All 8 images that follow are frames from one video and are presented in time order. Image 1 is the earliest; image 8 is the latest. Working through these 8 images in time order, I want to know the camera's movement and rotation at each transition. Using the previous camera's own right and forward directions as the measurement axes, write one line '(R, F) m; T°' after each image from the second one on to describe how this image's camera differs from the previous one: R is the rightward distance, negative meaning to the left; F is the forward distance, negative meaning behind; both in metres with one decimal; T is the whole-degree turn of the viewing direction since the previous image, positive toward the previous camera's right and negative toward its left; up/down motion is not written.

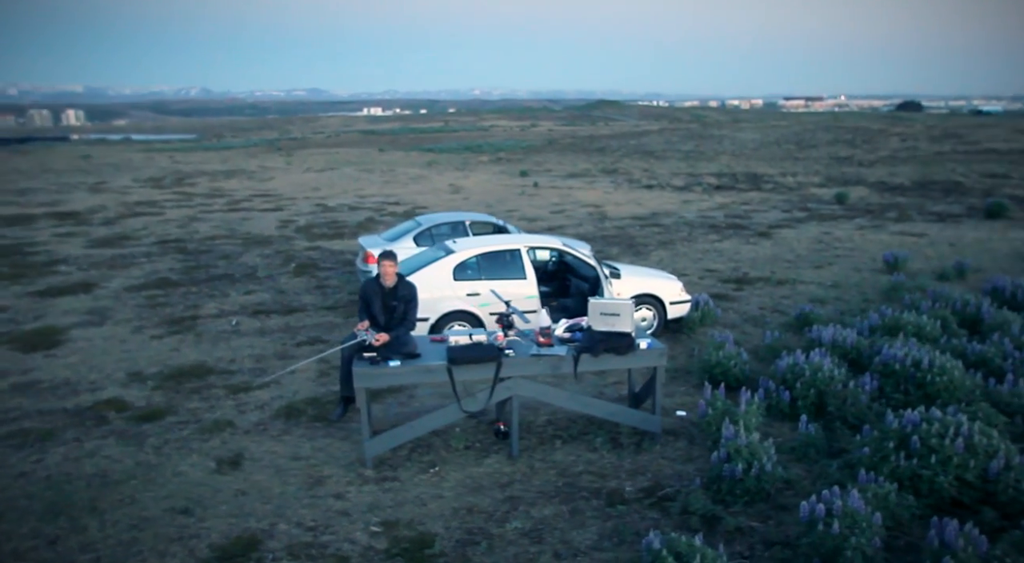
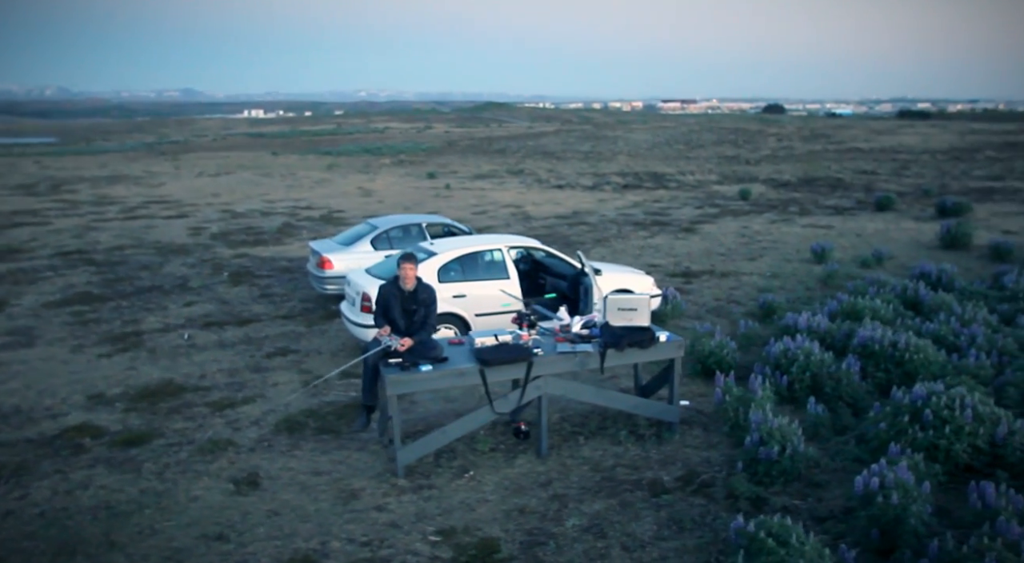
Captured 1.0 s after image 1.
(-1.0, +0.1) m; +8°
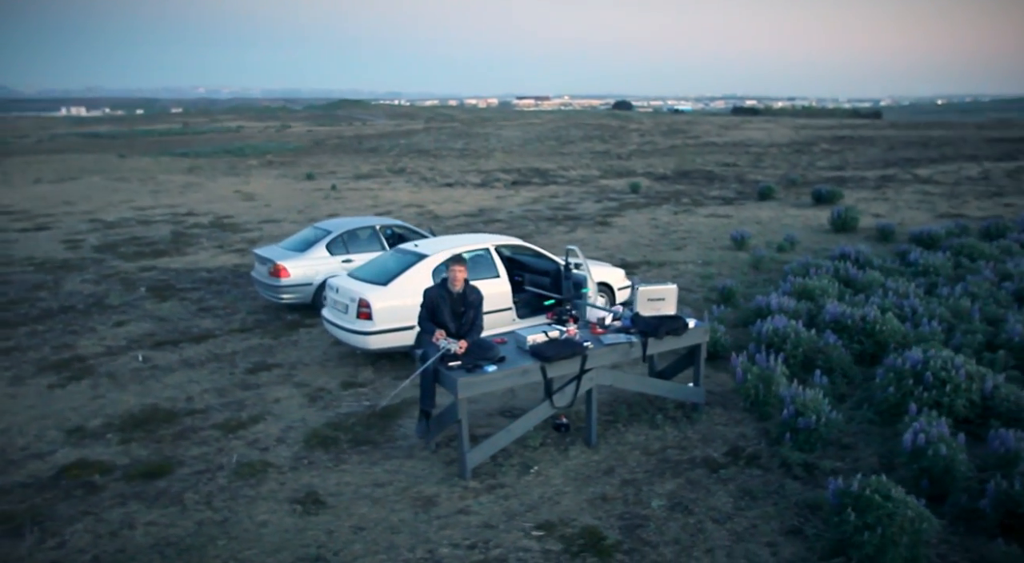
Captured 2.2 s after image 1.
(-1.5, 0.0) m; +10°
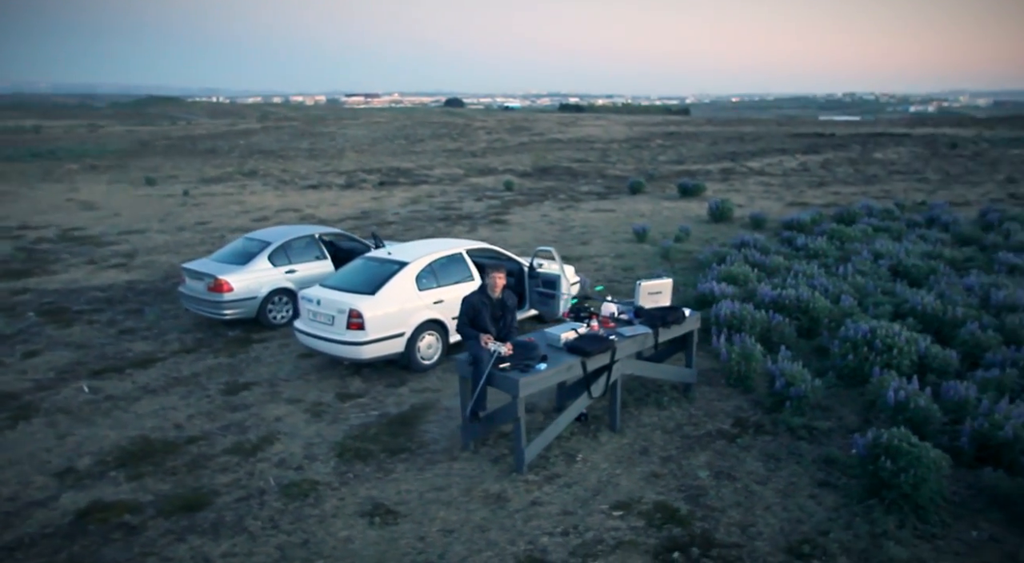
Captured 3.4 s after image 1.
(-1.6, -0.1) m; +12°
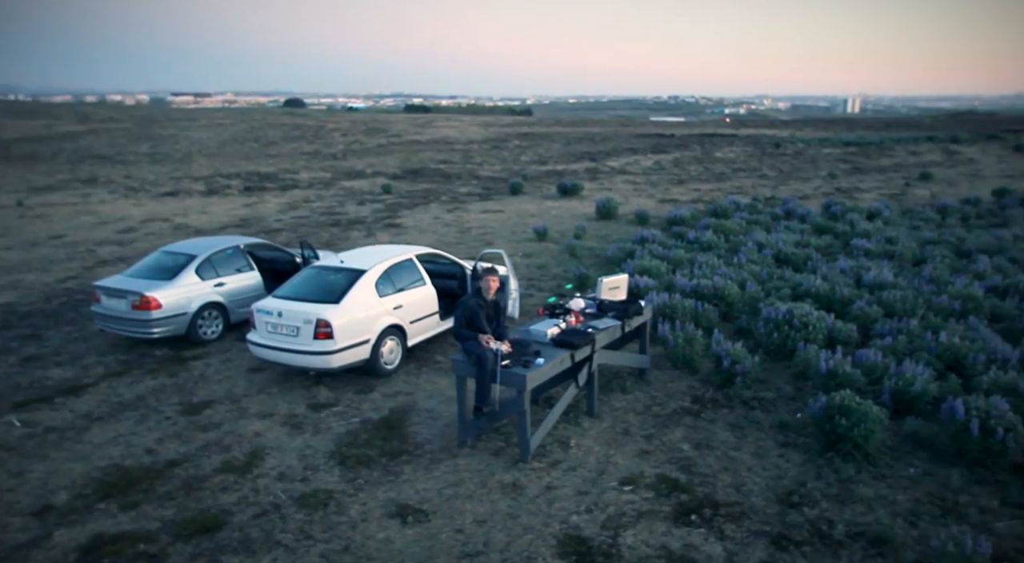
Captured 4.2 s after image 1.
(-1.2, -0.3) m; +11°
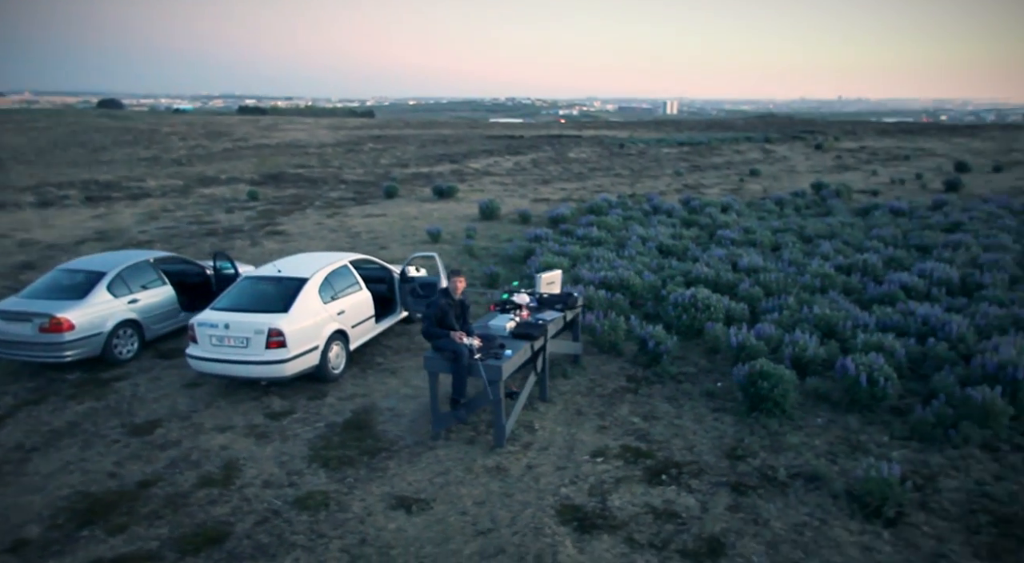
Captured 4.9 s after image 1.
(-1.1, -0.5) m; +12°
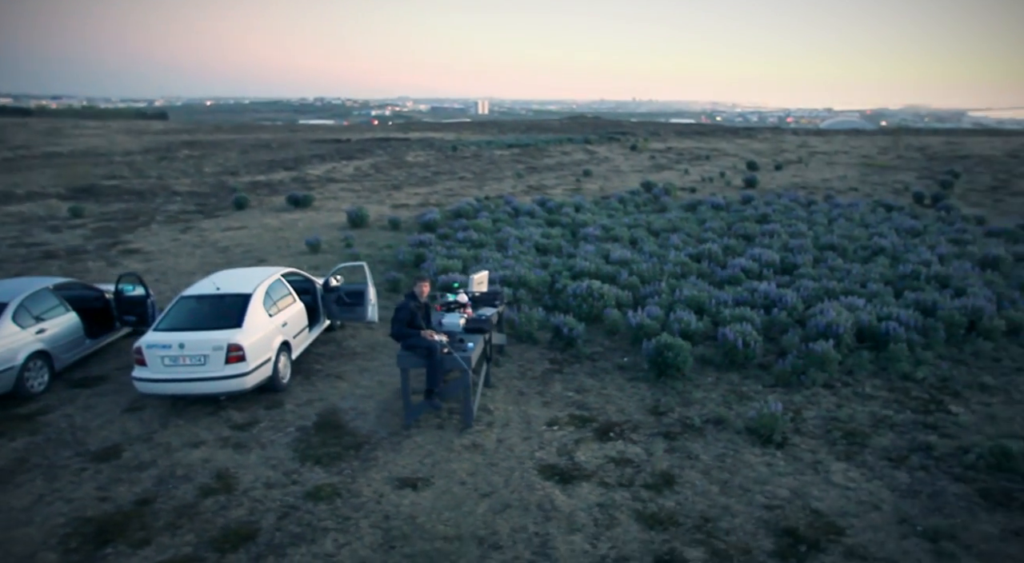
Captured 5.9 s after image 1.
(-1.4, -0.9) m; +14°
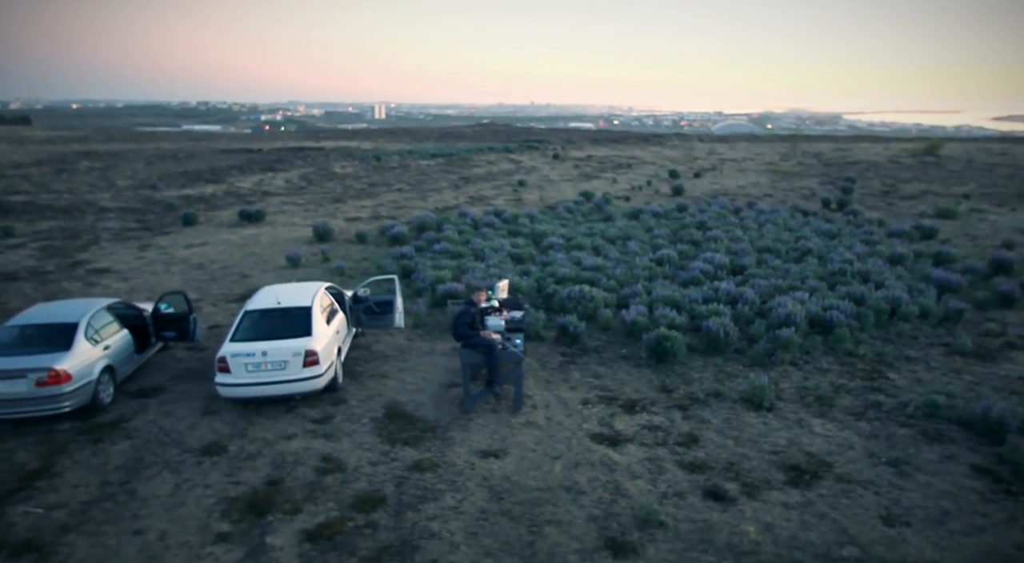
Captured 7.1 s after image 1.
(-1.7, -1.5) m; +6°
